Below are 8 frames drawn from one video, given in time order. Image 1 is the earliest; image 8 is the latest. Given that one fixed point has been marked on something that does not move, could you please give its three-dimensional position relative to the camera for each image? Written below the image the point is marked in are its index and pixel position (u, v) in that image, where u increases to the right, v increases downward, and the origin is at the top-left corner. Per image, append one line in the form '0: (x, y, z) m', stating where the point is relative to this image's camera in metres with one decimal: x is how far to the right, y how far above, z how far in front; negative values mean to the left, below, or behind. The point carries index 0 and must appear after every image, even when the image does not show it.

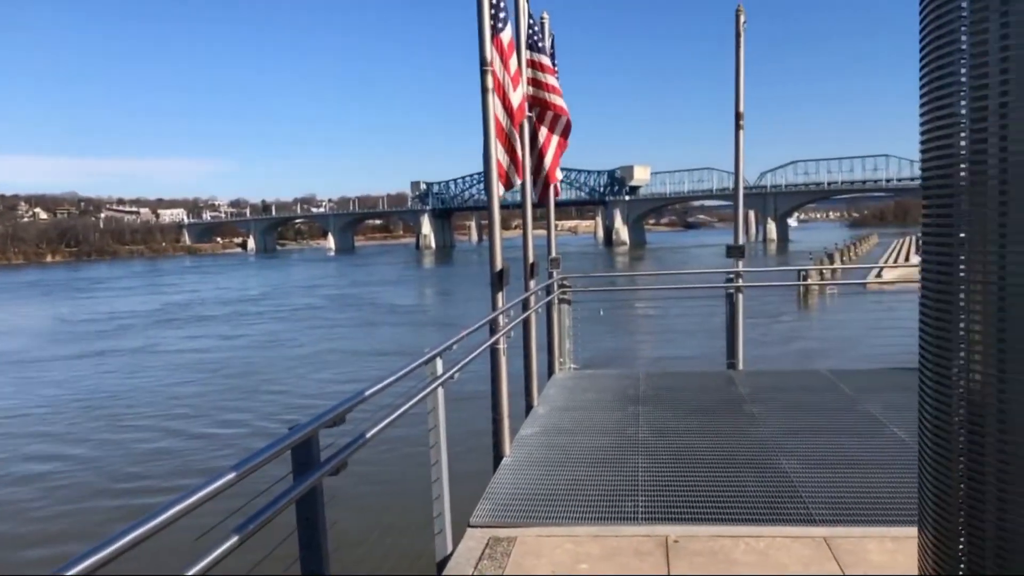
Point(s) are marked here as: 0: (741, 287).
0: (+3.3, 0.0, +12.9) m
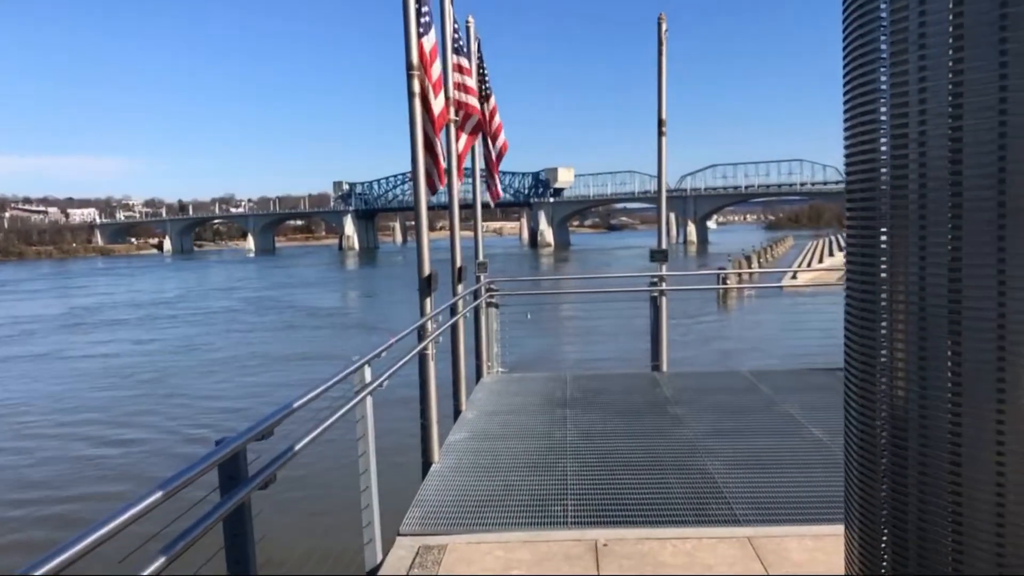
0: (+2.3, 0.0, +13.1) m
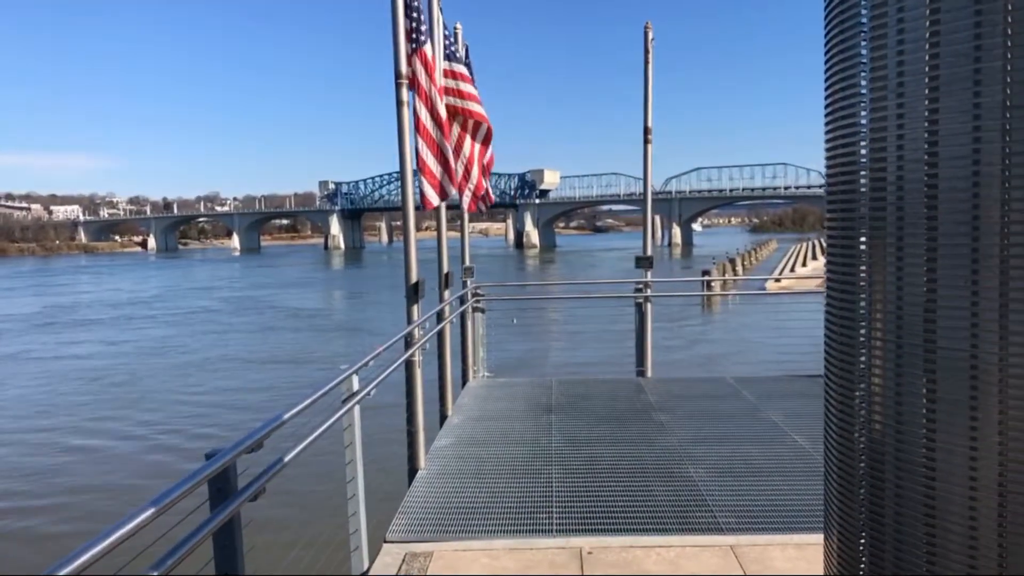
0: (+2.1, -0.1, +13.3) m
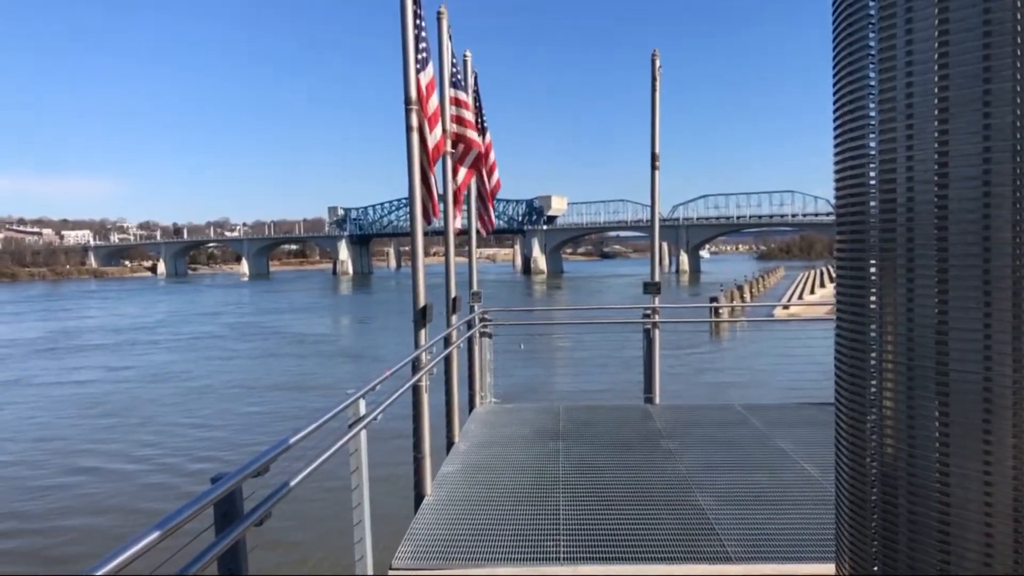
0: (+2.2, -0.5, +13.2) m
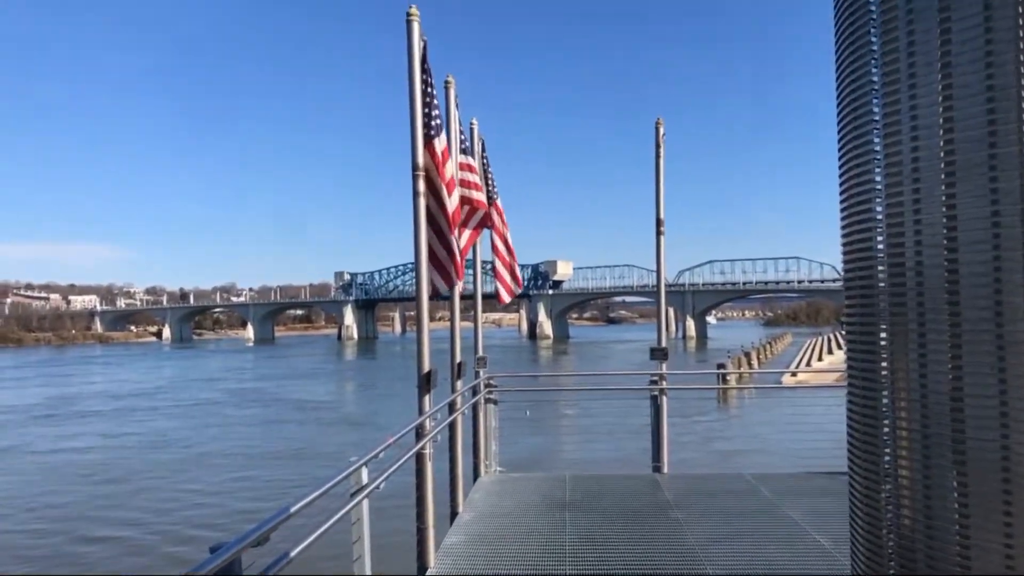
0: (+2.2, -1.5, +13.1) m
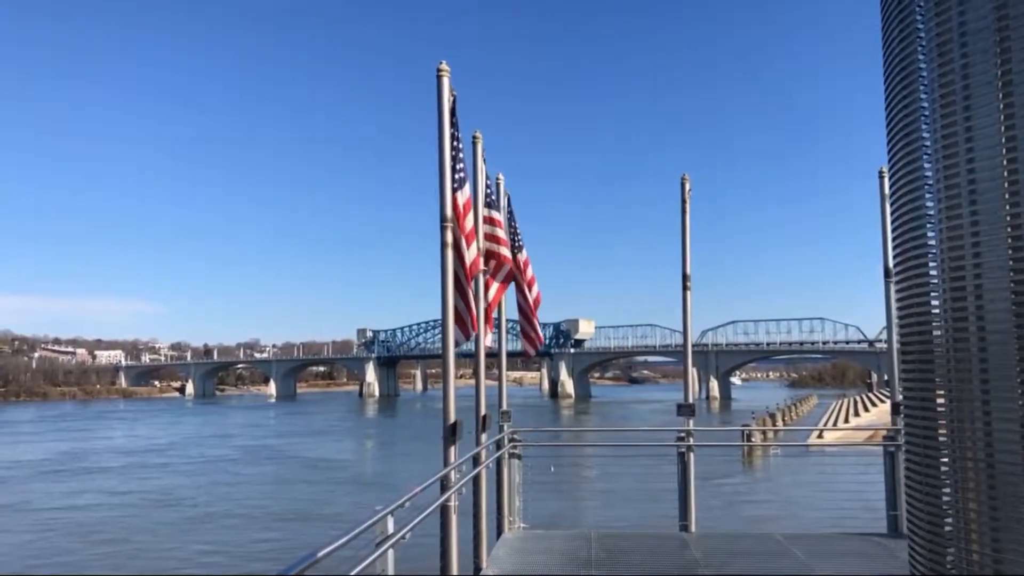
0: (+2.6, -2.3, +12.9) m
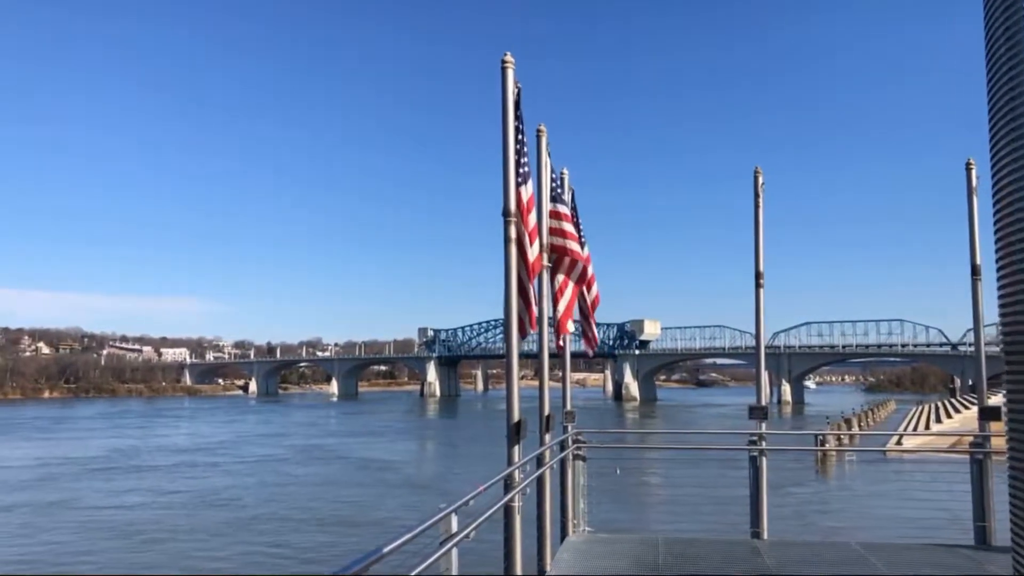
0: (+3.5, -2.2, +12.1) m
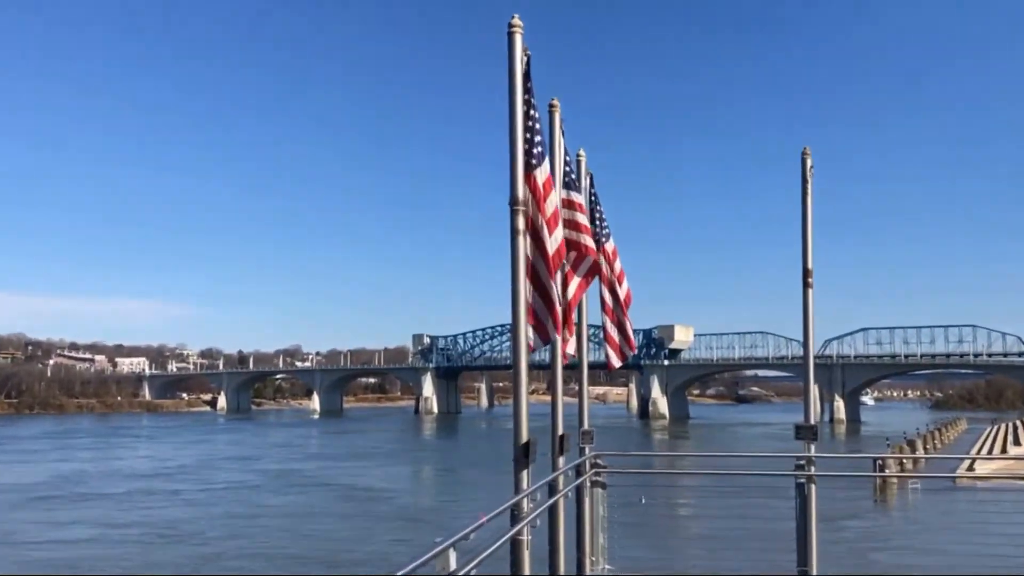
0: (+3.3, -2.2, +8.5) m
